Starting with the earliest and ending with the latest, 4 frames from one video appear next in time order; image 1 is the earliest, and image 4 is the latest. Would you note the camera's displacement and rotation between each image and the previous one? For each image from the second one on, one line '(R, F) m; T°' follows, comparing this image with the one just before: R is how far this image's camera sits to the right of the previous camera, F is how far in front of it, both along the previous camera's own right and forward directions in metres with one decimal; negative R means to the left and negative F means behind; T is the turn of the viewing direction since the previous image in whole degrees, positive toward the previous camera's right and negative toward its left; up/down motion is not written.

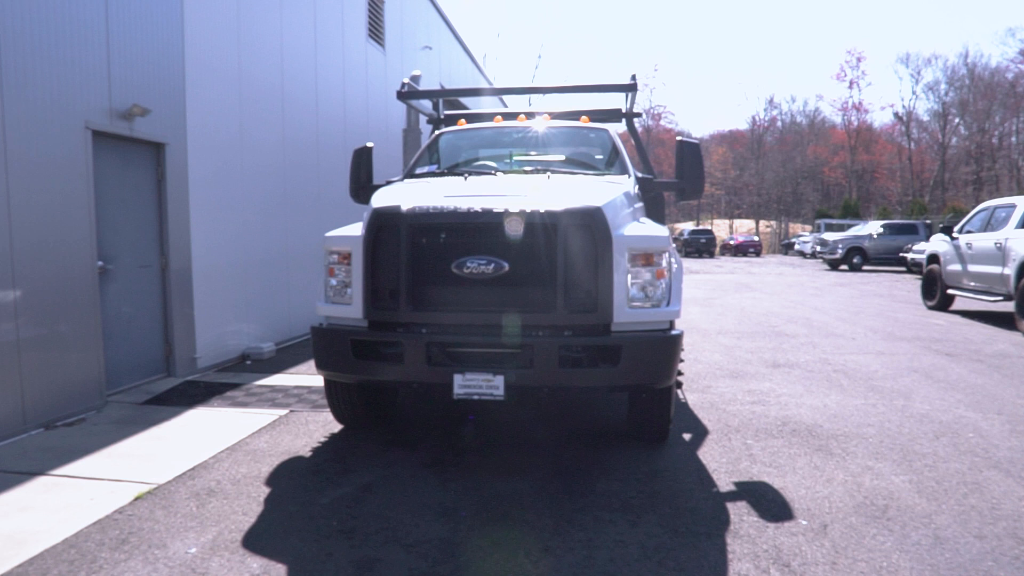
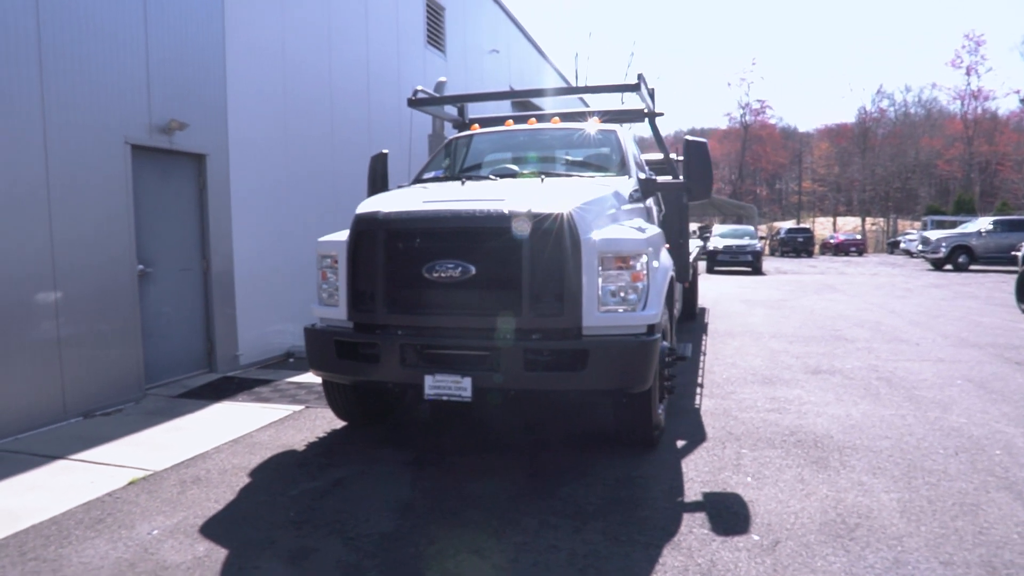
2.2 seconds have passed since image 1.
(+1.1, 0.0) m; -10°
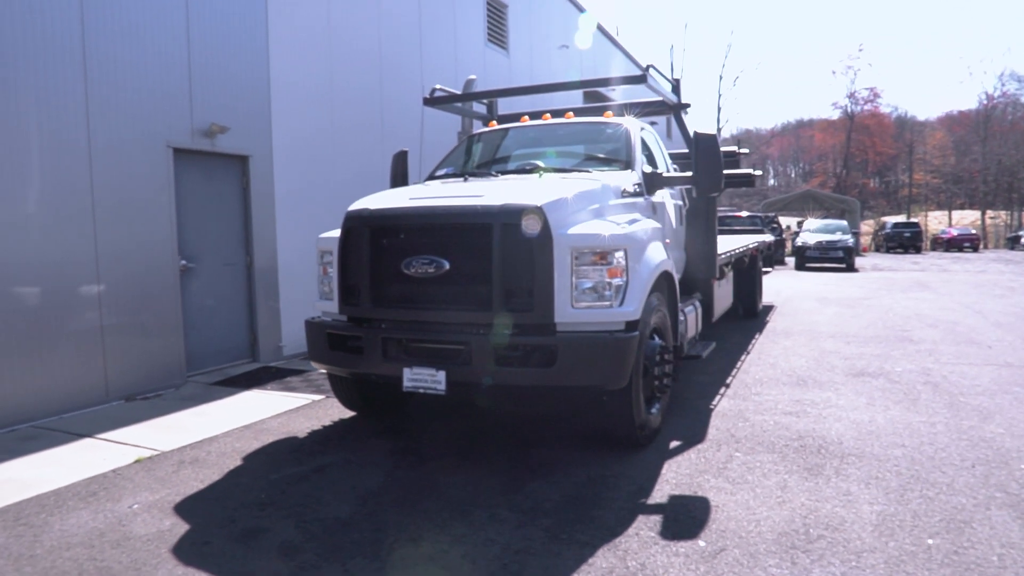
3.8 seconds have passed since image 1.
(+1.1, +0.1) m; -9°
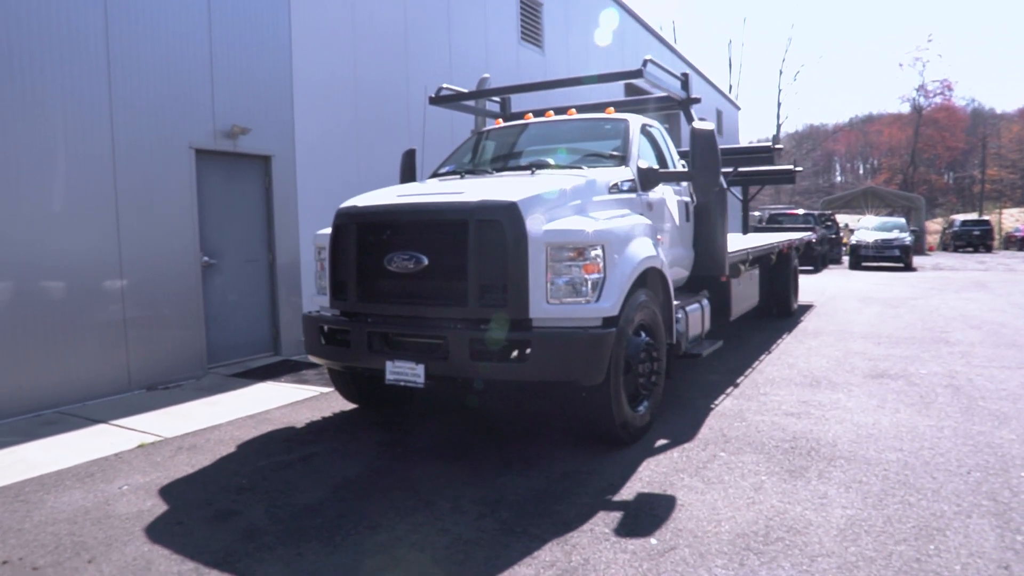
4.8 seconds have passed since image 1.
(+0.7, 0.0) m; -6°
